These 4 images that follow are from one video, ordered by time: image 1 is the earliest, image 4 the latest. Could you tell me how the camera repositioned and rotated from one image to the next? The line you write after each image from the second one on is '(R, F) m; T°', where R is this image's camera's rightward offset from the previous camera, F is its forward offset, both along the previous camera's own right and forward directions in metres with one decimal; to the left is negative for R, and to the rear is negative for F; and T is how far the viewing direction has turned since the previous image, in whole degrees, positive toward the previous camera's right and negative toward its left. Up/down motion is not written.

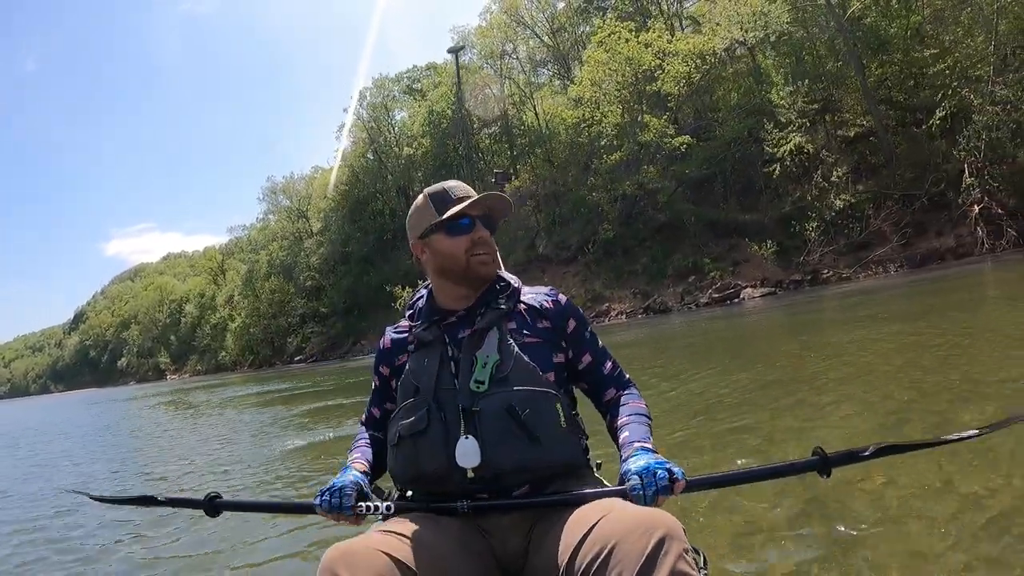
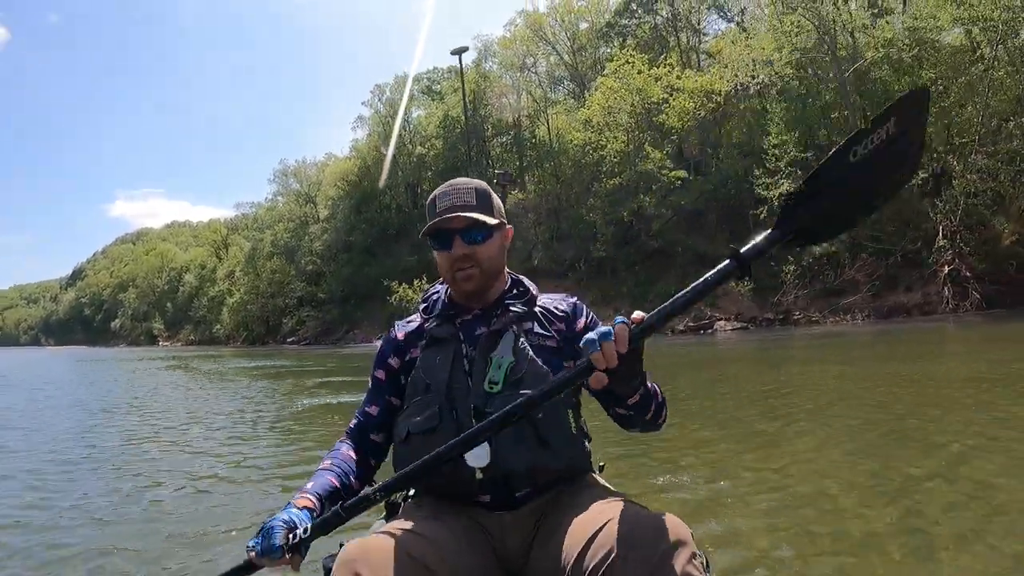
(+0.2, -0.8) m; 0°
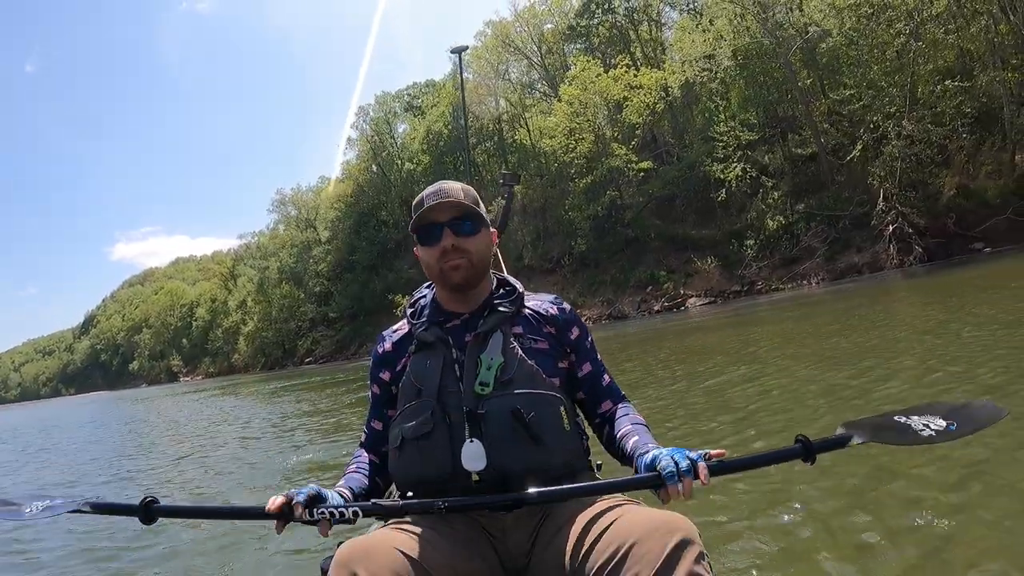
(+0.4, -1.7) m; -1°
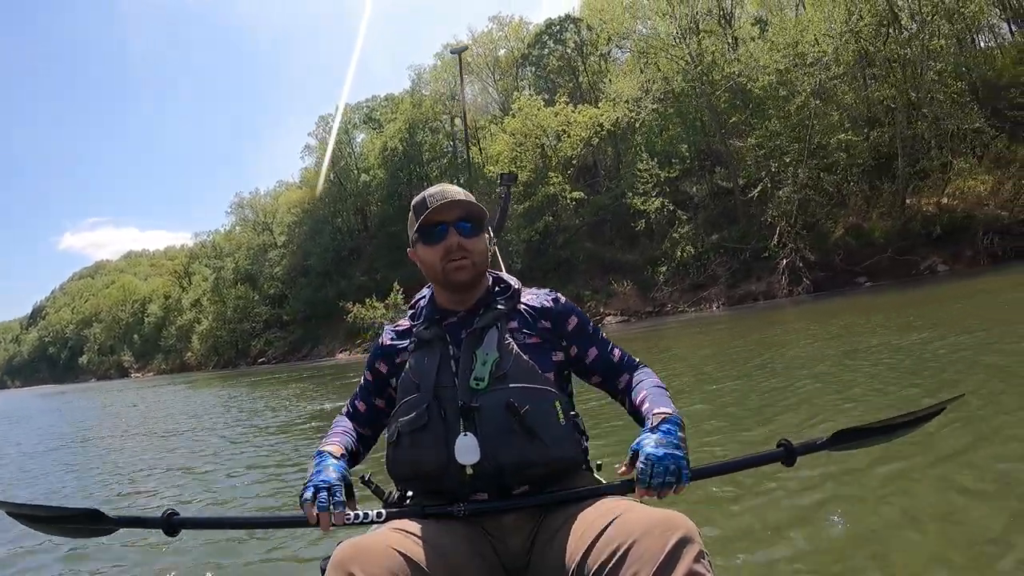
(+0.7, -1.8) m; +3°
